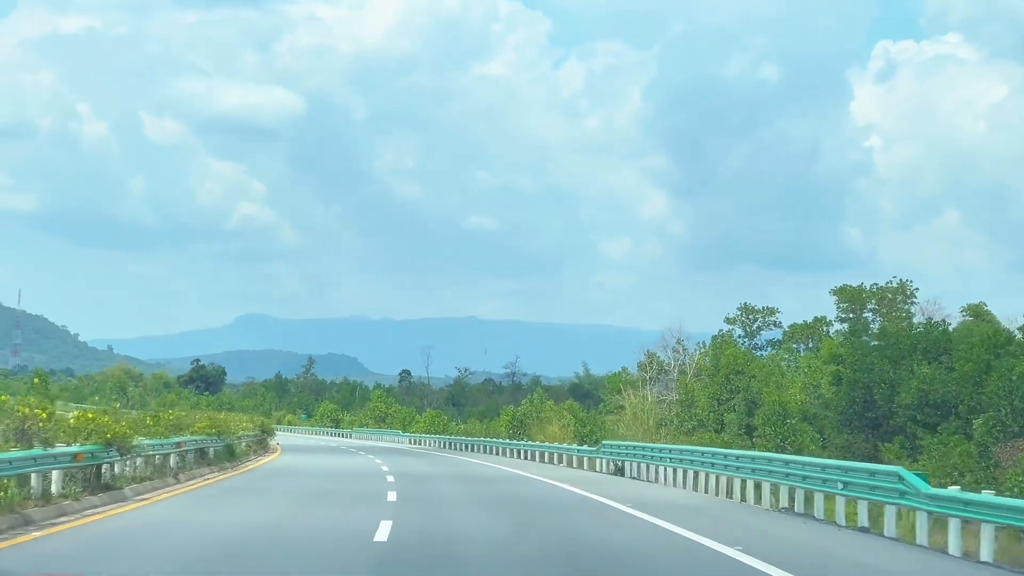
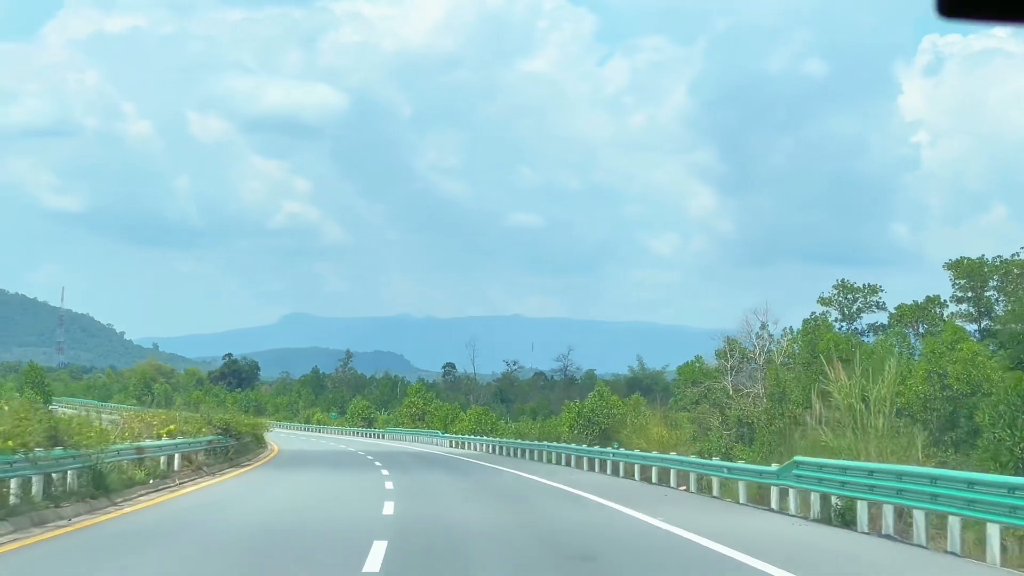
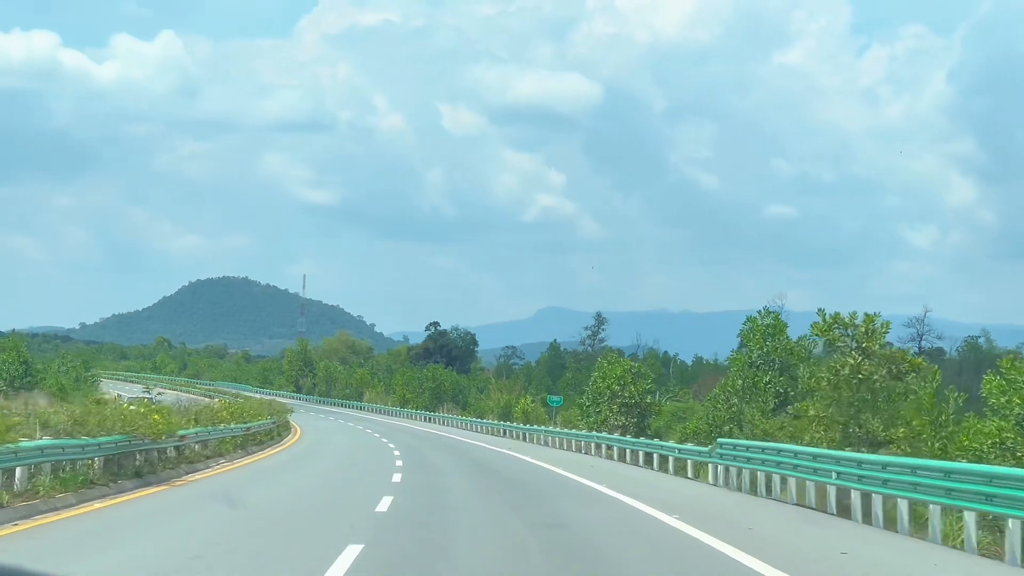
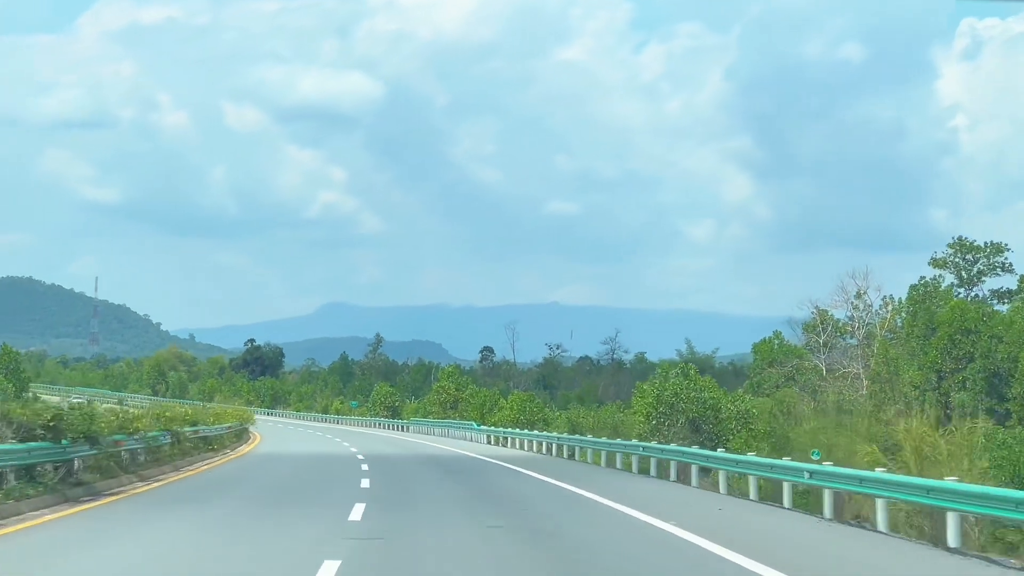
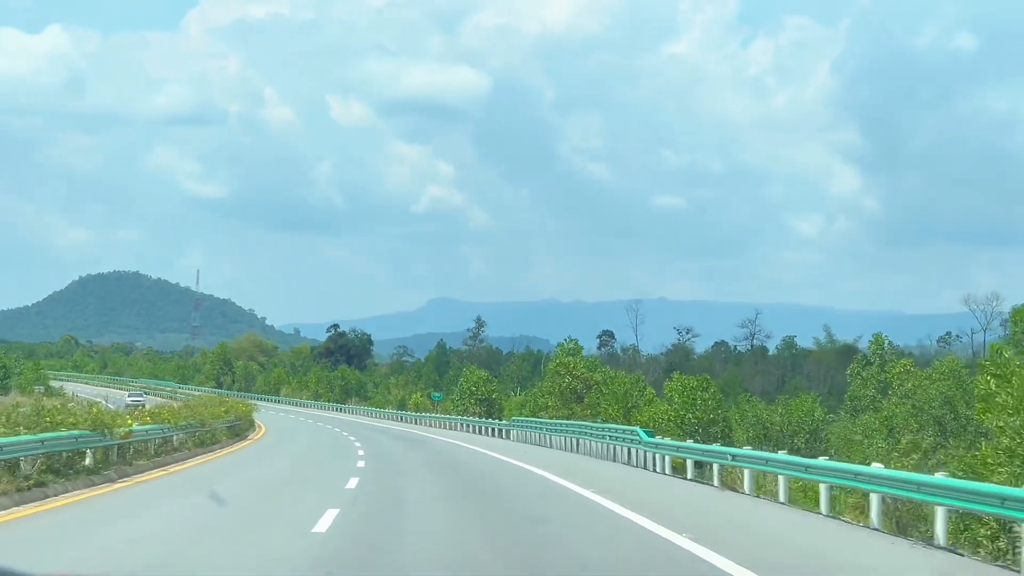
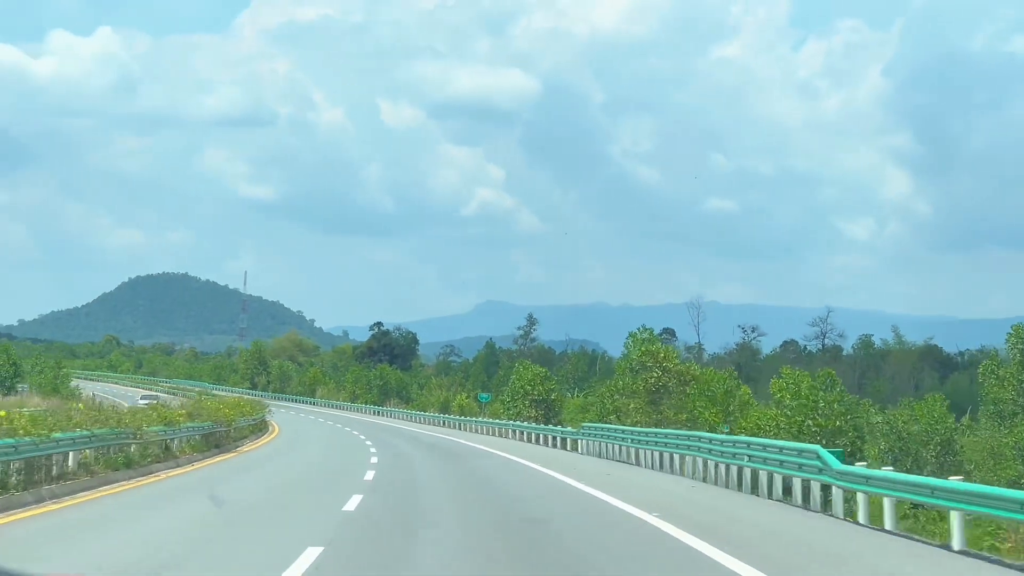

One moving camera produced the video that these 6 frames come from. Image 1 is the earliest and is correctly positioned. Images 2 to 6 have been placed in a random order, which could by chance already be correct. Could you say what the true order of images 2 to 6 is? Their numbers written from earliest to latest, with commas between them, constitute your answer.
2, 4, 5, 6, 3
